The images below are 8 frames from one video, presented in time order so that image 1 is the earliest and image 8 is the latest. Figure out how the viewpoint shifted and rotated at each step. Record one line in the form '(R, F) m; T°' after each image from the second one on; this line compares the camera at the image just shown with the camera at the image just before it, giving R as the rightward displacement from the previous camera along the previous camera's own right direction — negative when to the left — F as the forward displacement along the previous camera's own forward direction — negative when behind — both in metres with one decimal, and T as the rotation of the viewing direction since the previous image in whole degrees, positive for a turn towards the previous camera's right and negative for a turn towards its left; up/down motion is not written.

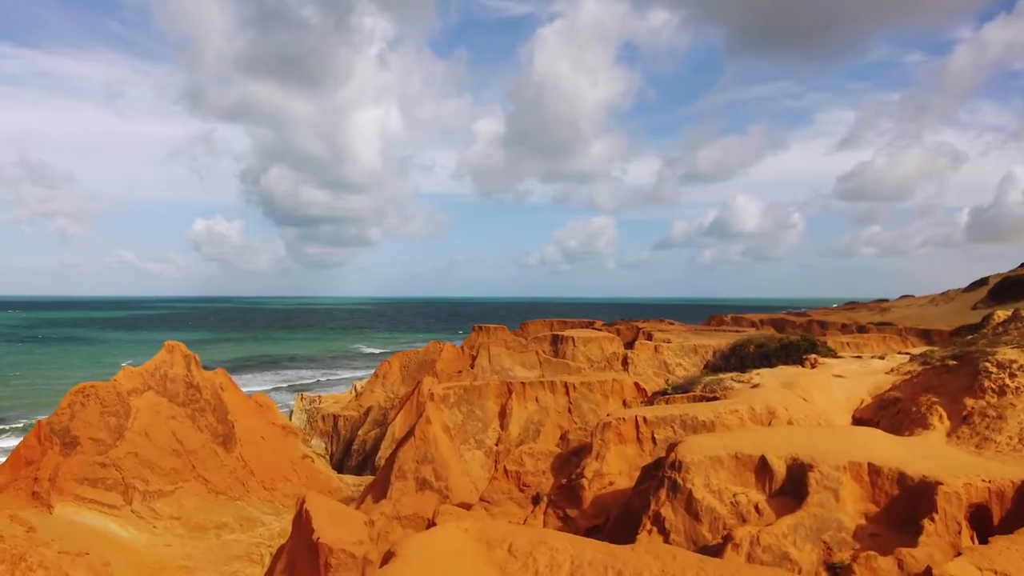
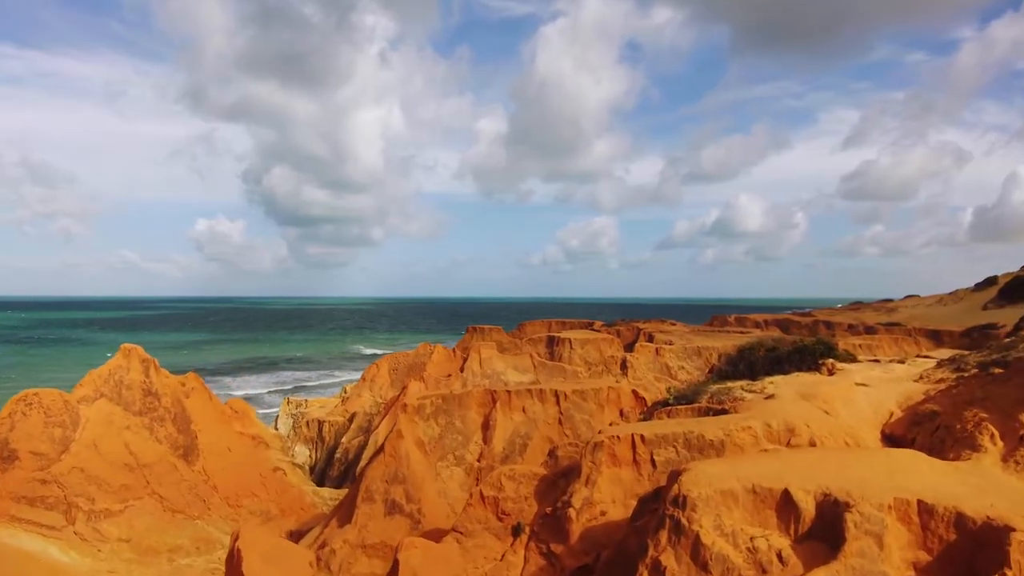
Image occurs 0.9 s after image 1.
(+0.4, +1.5) m; 0°
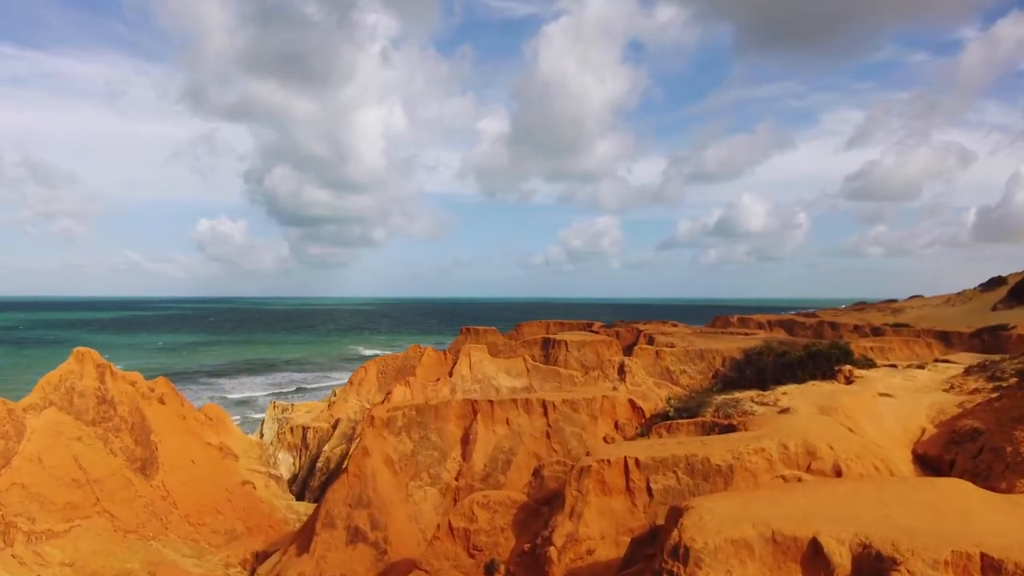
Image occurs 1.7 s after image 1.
(+0.4, +1.3) m; 0°
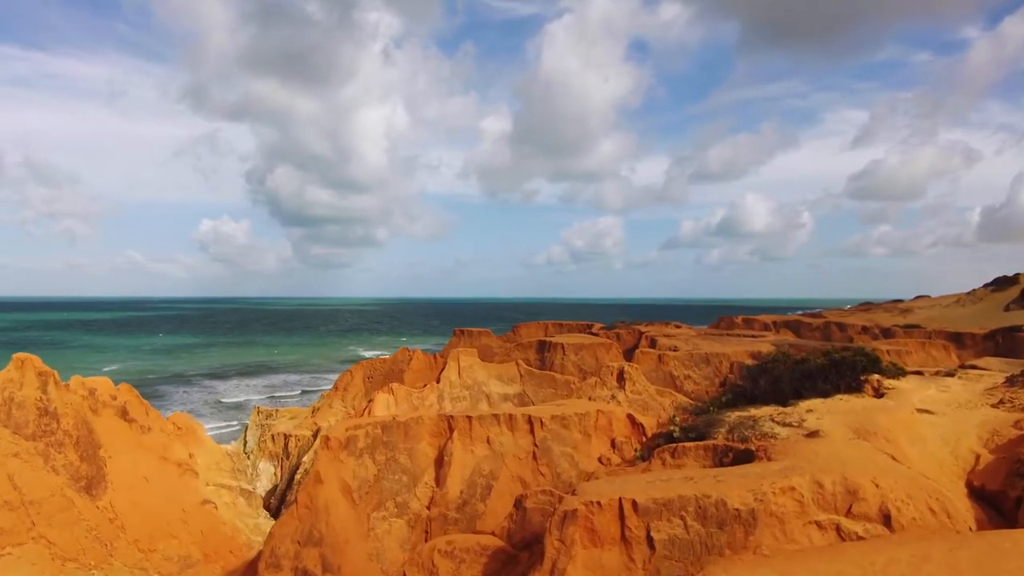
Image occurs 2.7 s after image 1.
(+0.3, +1.5) m; 0°
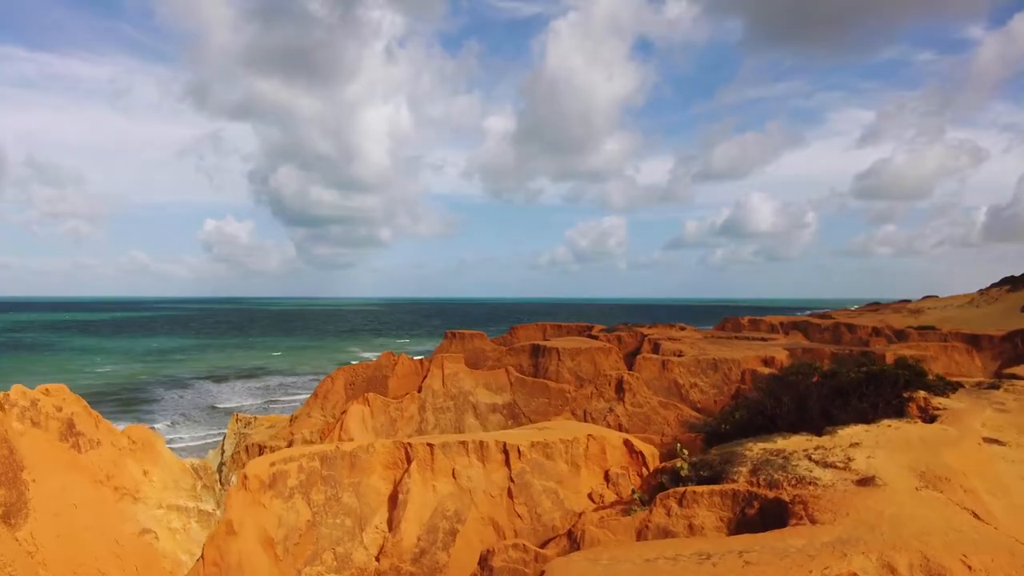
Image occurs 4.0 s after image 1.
(+0.4, +1.8) m; 0°
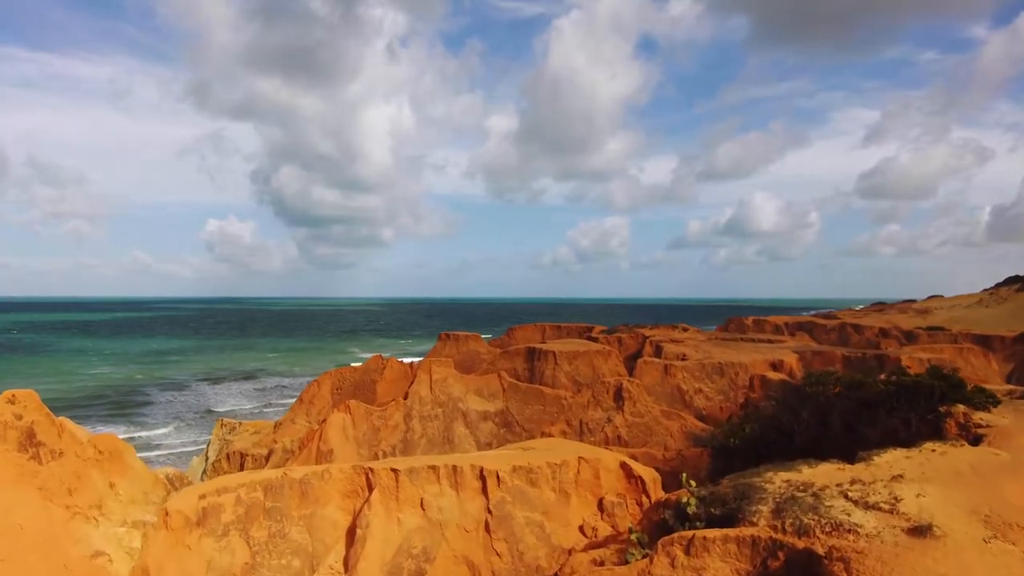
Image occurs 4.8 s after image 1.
(+0.3, +1.2) m; 0°
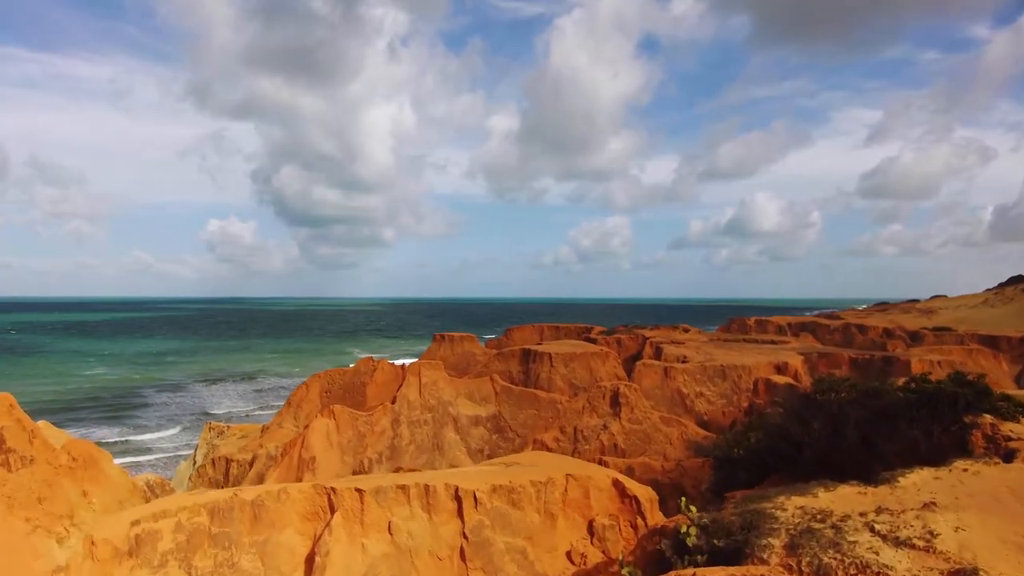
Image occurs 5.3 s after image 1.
(+0.2, +0.8) m; 0°
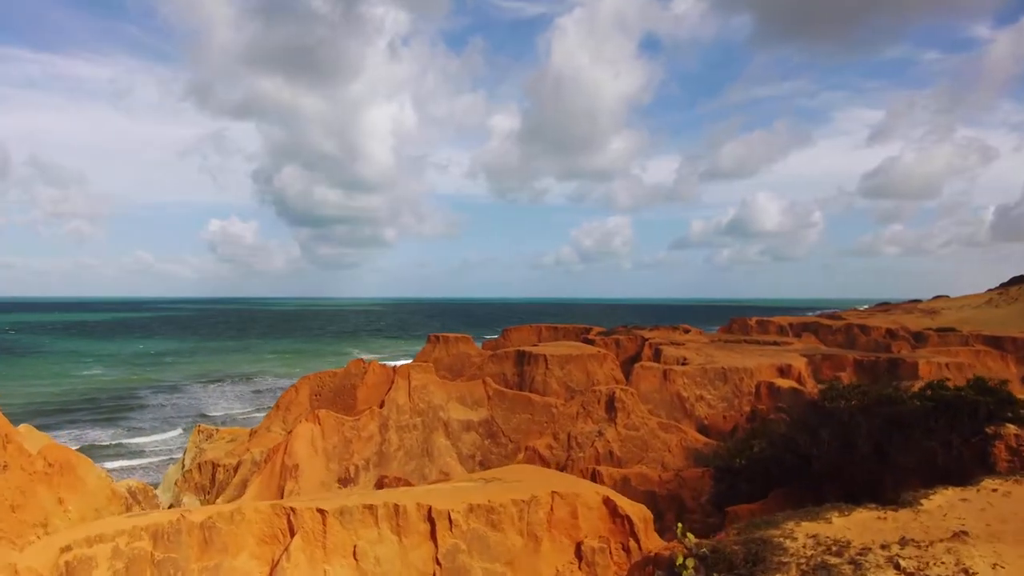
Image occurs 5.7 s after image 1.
(+0.2, +0.6) m; 0°
